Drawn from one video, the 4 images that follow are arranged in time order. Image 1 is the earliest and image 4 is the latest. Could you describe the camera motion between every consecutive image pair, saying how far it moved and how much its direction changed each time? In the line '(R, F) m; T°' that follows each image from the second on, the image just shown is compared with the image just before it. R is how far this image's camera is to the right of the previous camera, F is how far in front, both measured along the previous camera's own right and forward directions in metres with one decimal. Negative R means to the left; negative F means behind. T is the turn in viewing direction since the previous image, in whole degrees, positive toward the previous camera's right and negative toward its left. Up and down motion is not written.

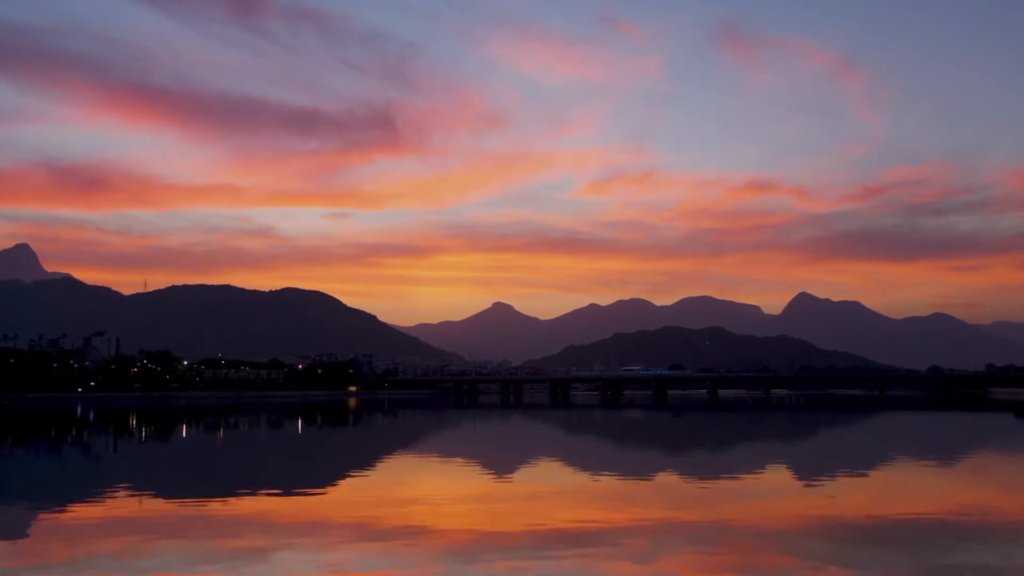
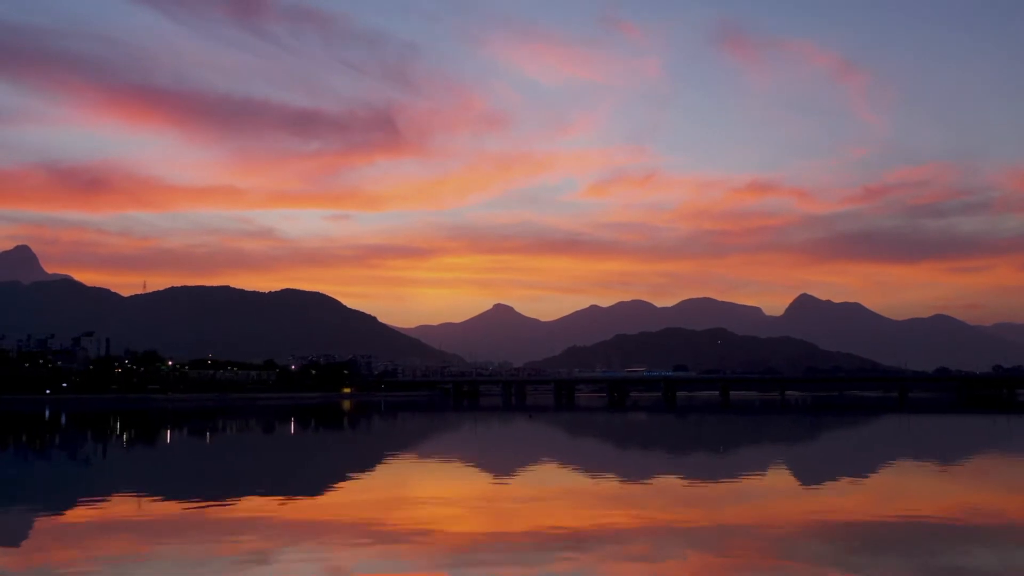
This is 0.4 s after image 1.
(-0.1, +0.5) m; 0°
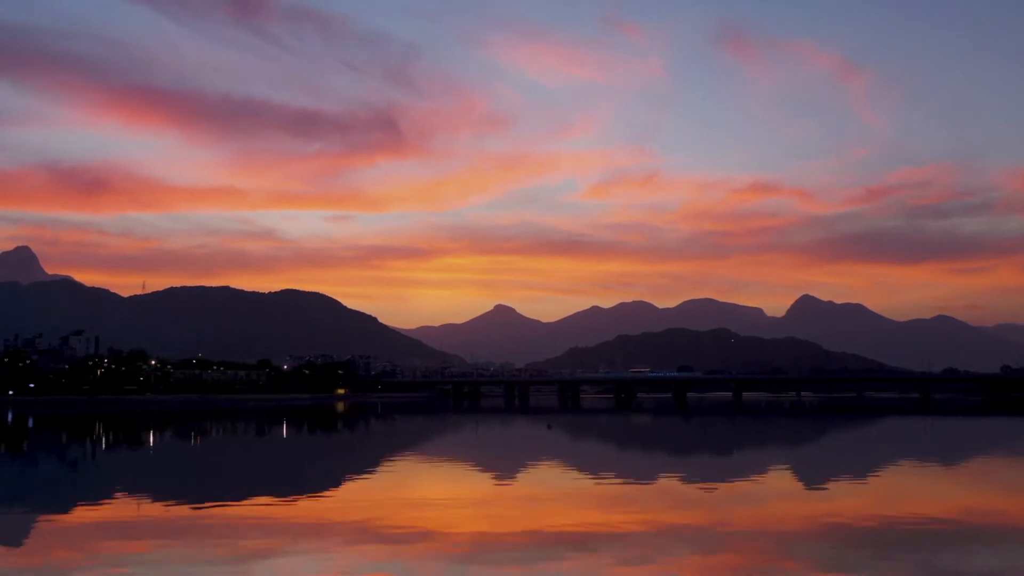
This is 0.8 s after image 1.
(-0.9, -1.4) m; 0°
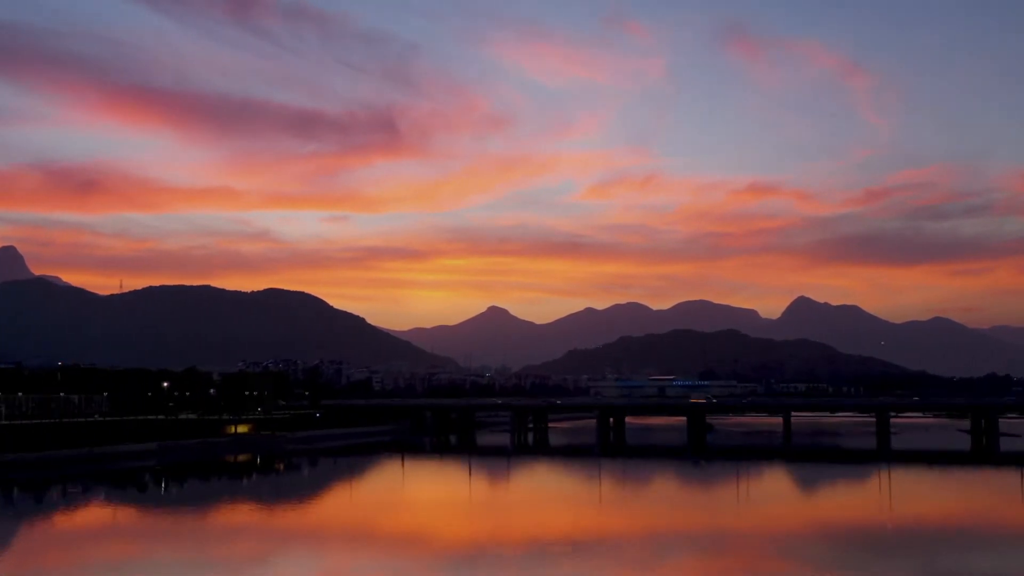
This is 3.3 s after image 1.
(+0.5, +8.5) m; 0°
